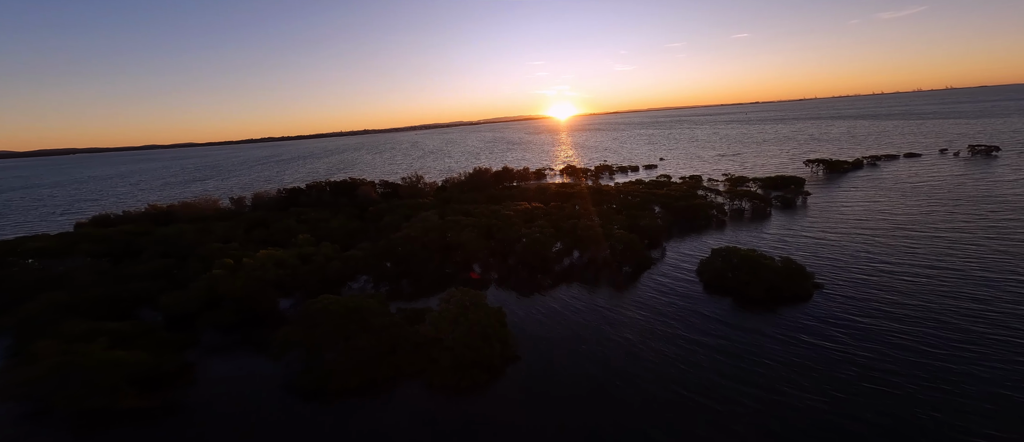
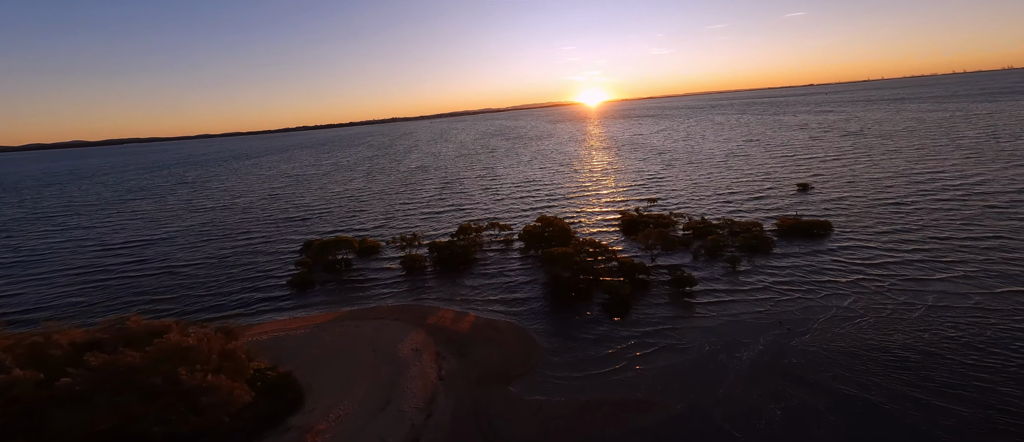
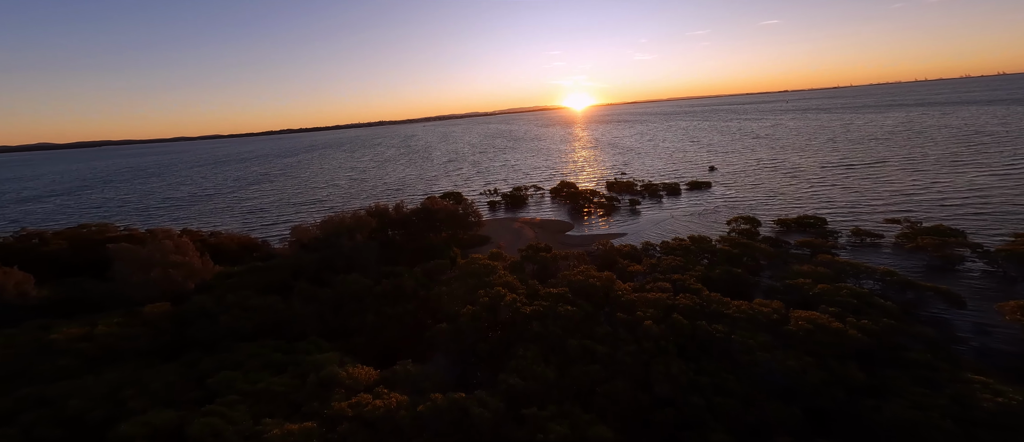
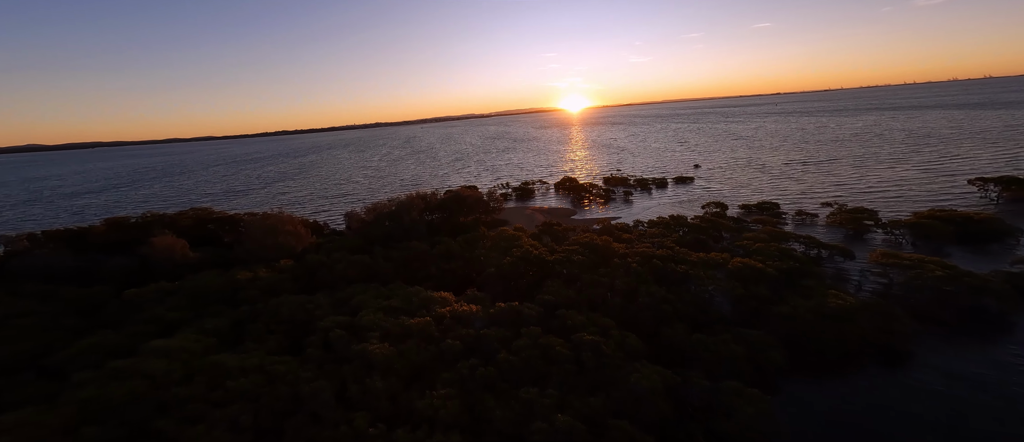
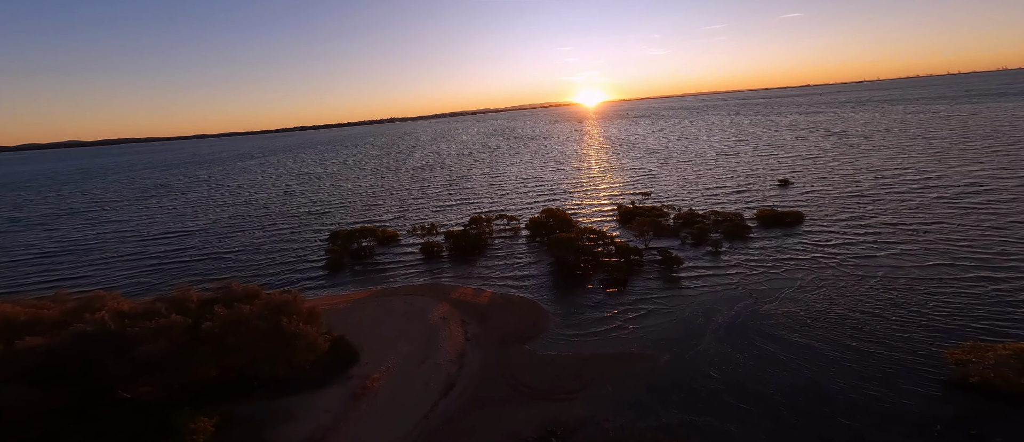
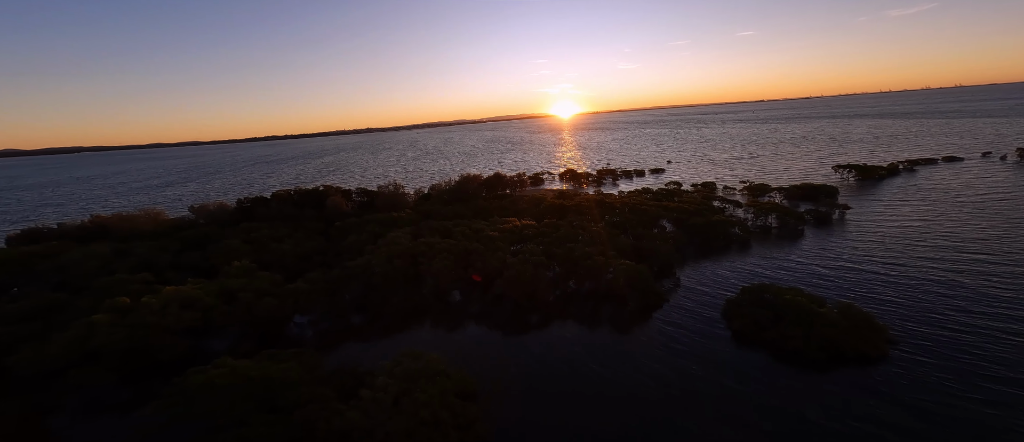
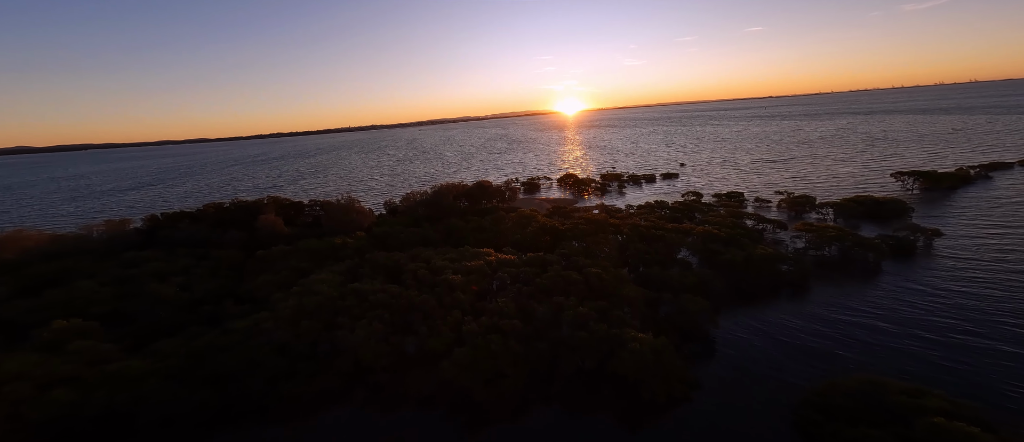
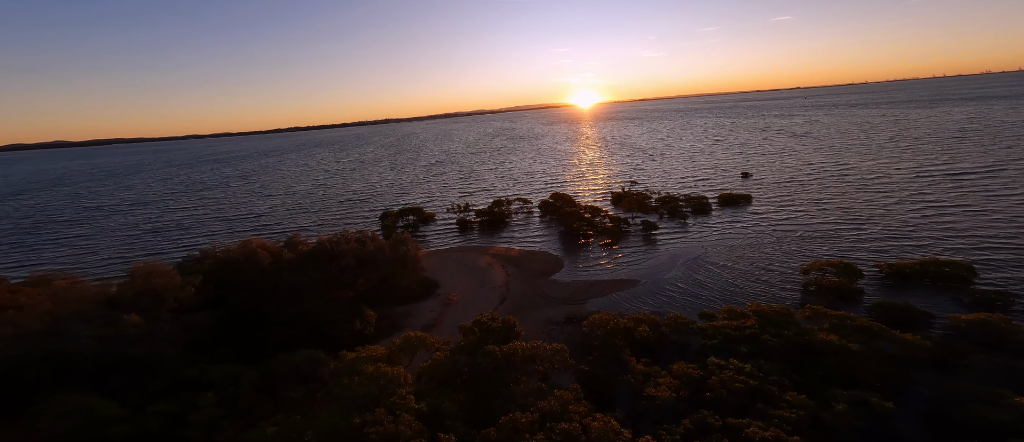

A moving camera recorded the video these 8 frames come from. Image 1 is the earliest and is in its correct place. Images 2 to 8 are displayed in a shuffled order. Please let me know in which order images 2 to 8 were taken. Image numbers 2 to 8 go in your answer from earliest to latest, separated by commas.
6, 7, 4, 3, 8, 5, 2
